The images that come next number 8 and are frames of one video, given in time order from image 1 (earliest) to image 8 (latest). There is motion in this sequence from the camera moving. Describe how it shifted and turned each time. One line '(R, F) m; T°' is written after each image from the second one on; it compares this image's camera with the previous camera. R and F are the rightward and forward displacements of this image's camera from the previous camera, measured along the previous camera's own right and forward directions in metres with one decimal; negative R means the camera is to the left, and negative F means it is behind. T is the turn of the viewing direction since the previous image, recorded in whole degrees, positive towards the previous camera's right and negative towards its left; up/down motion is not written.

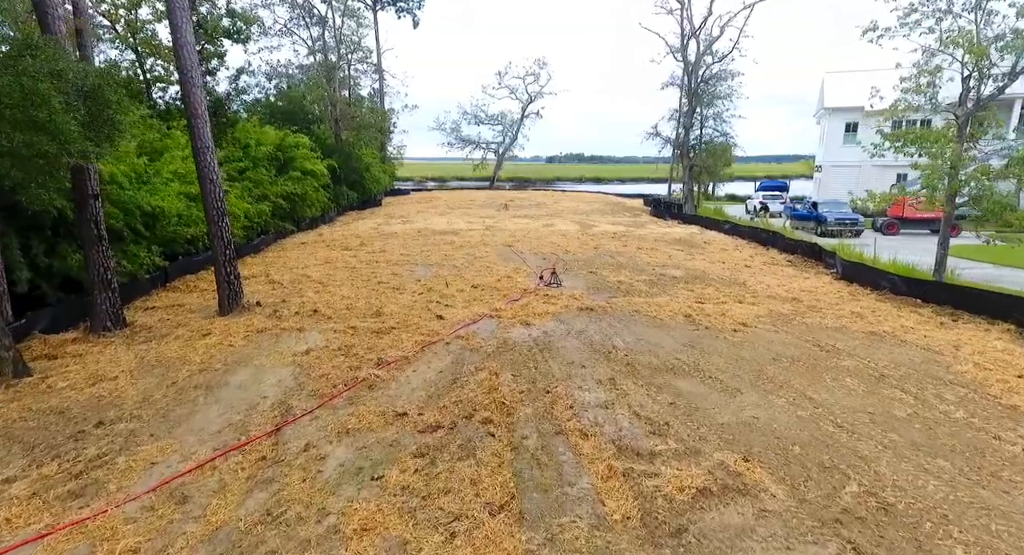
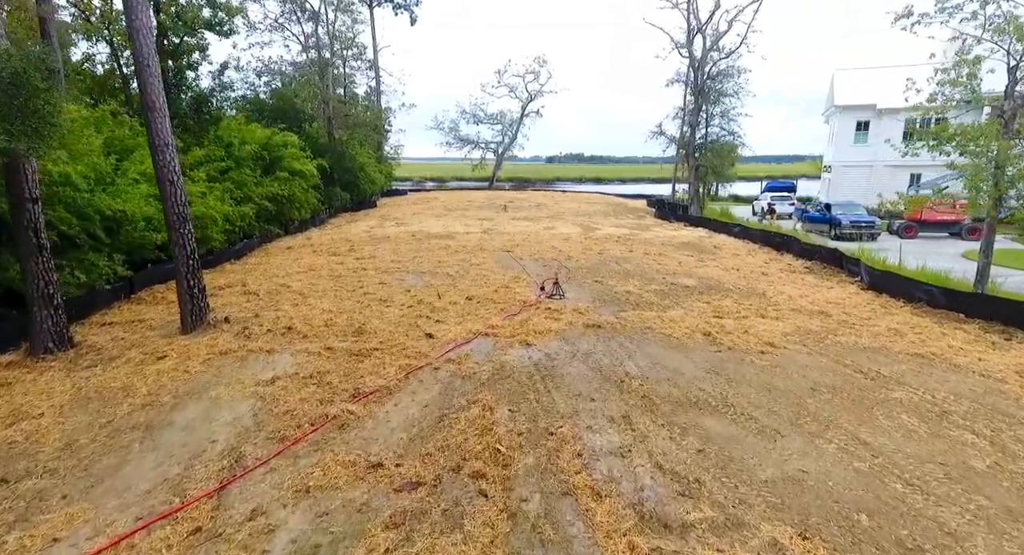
(0.0, +0.7) m; 0°
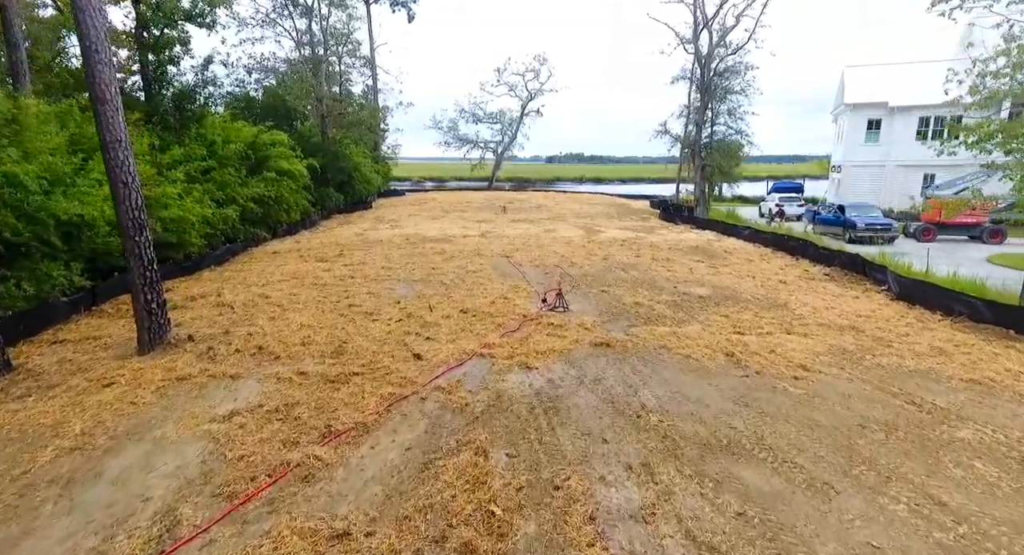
(0.0, +0.6) m; 0°
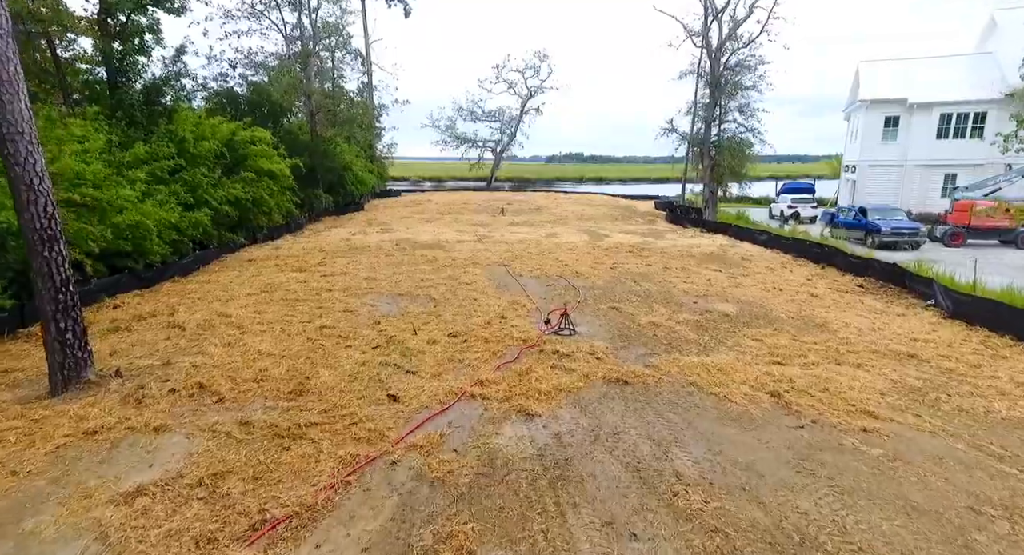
(0.0, +0.9) m; 0°
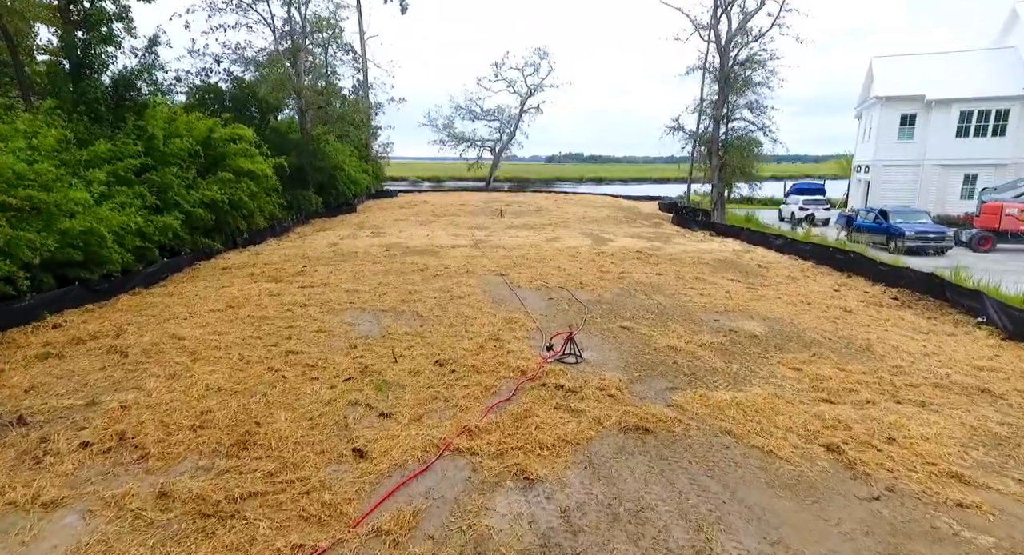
(0.0, +0.8) m; 0°
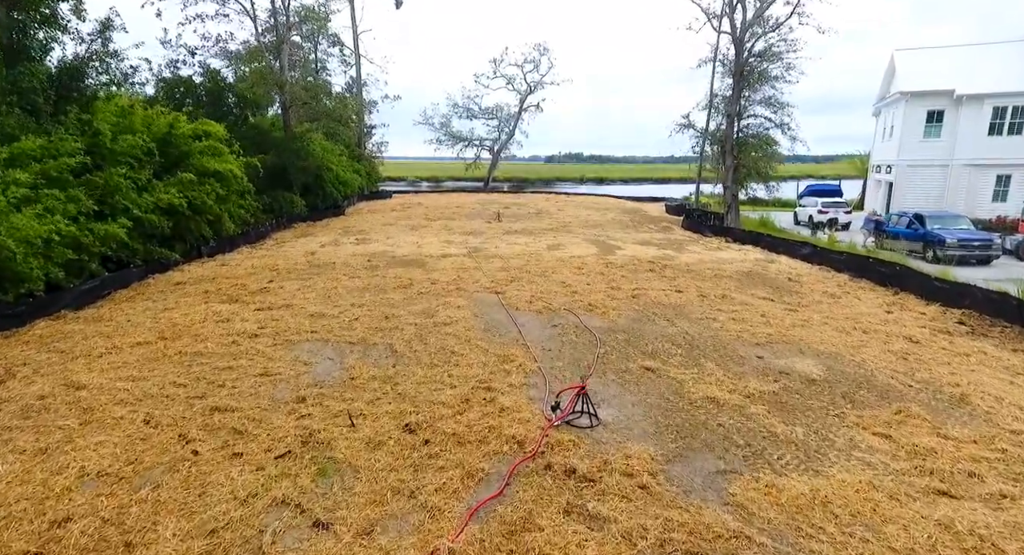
(0.0, +1.1) m; 0°
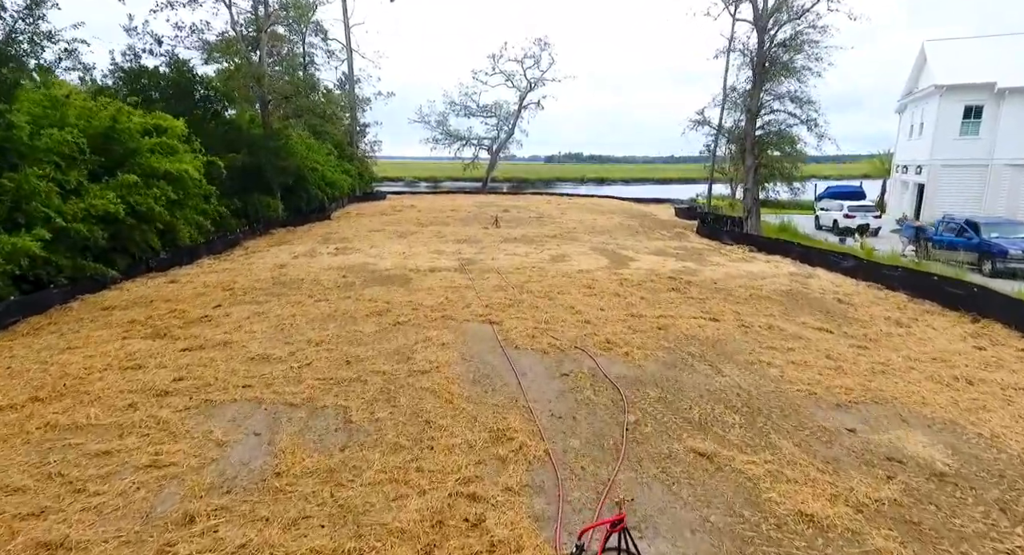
(0.0, +1.3) m; 0°
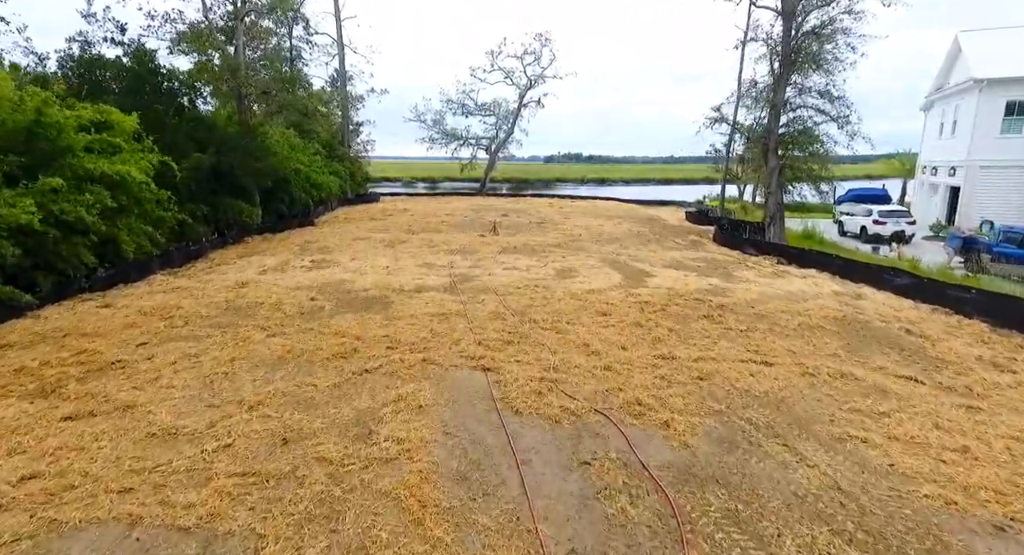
(0.0, +1.3) m; 0°
